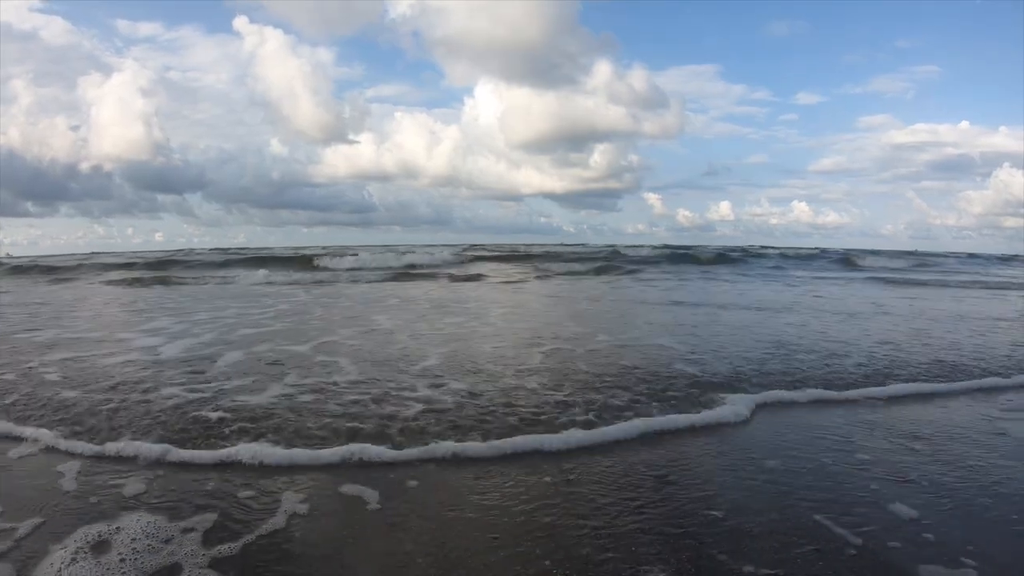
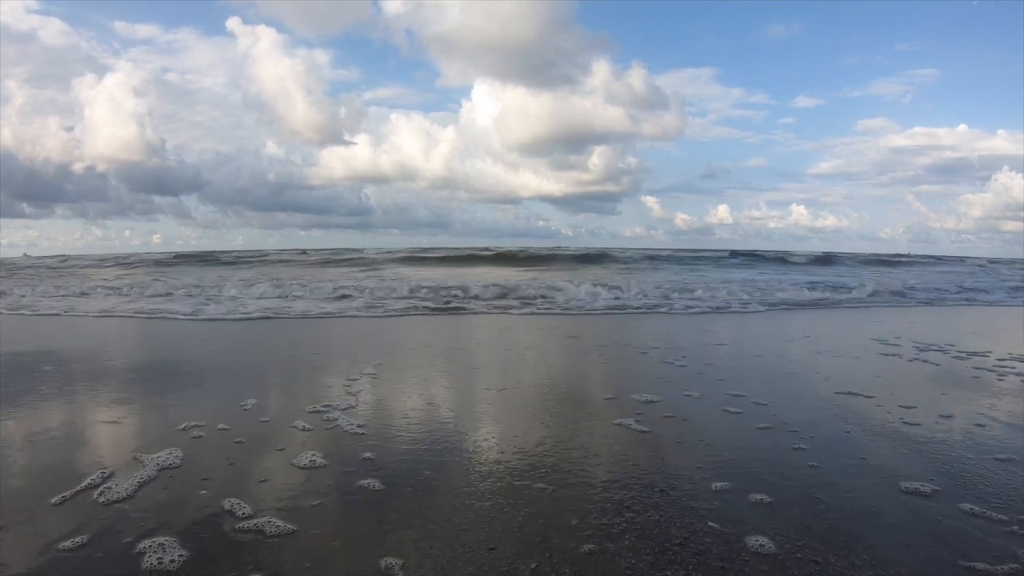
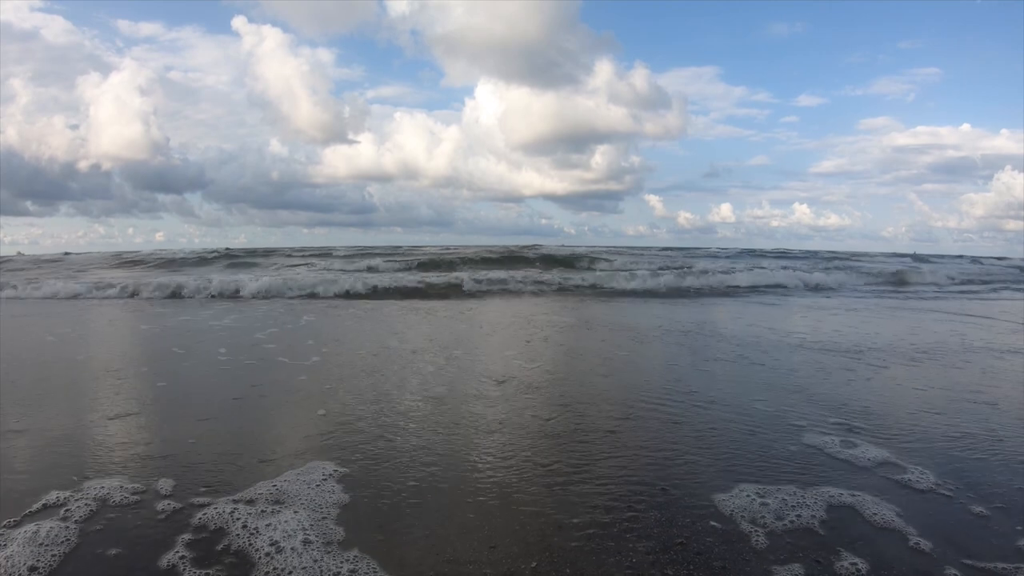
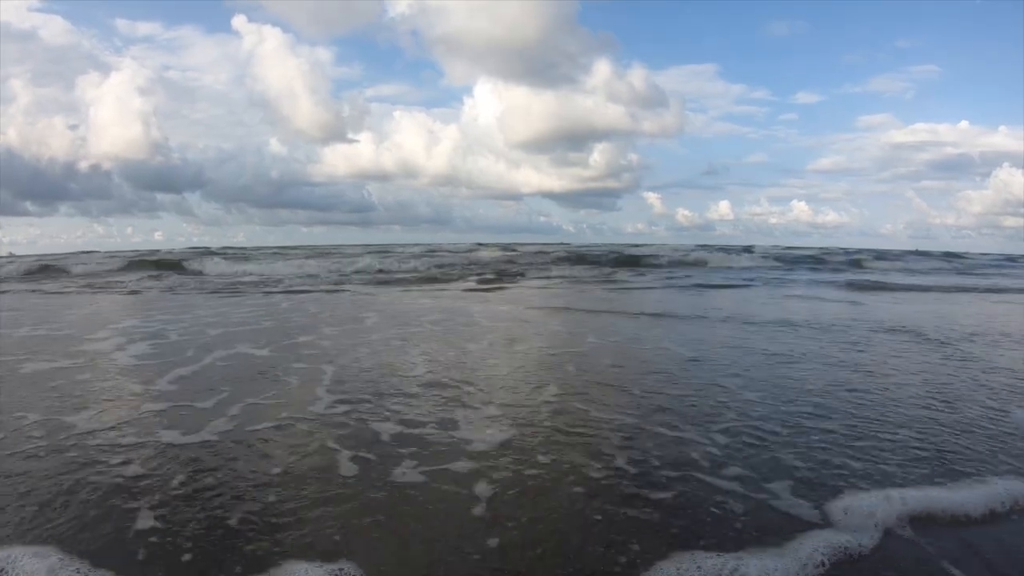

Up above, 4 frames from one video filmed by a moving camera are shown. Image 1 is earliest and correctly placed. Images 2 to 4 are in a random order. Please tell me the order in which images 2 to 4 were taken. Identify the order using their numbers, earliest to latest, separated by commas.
4, 3, 2
